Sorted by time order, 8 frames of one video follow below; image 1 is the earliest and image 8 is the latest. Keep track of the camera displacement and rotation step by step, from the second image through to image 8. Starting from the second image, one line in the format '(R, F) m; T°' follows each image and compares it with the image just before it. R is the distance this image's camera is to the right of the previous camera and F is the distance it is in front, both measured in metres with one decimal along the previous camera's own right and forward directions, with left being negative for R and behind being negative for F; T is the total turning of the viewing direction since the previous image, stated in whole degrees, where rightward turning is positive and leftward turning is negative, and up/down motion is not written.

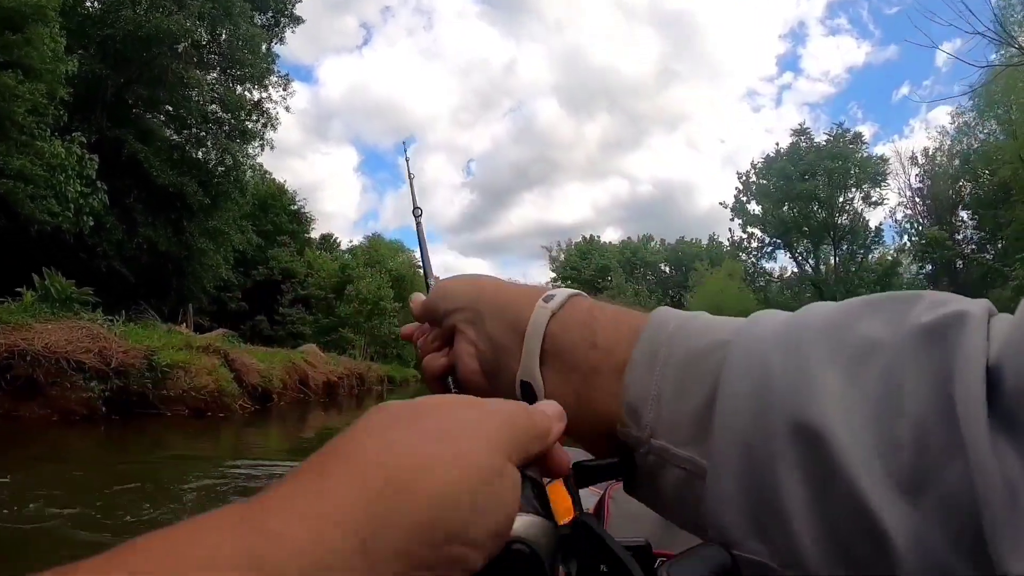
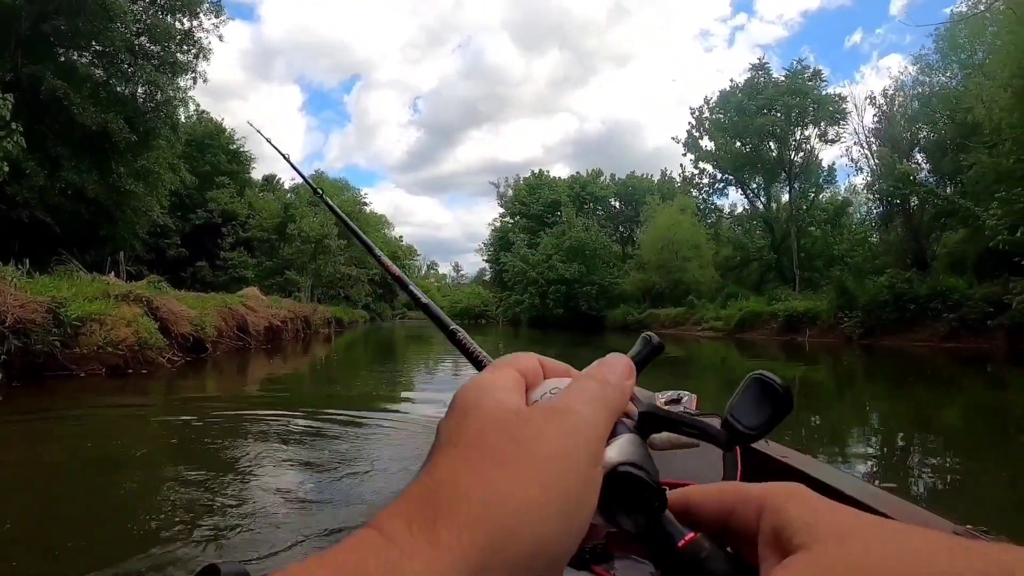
(-0.3, +0.4) m; +4°
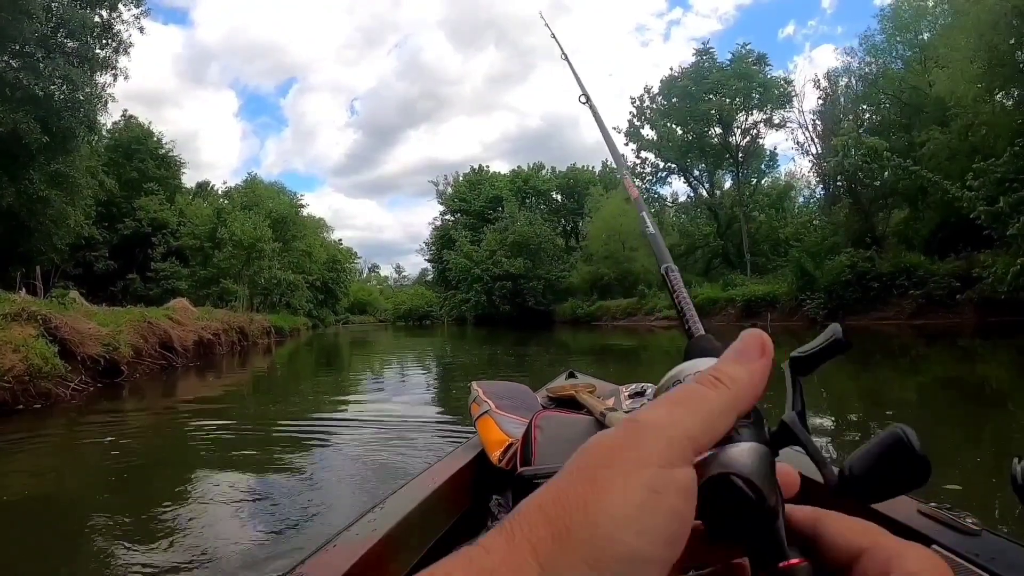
(-0.2, +0.6) m; +5°
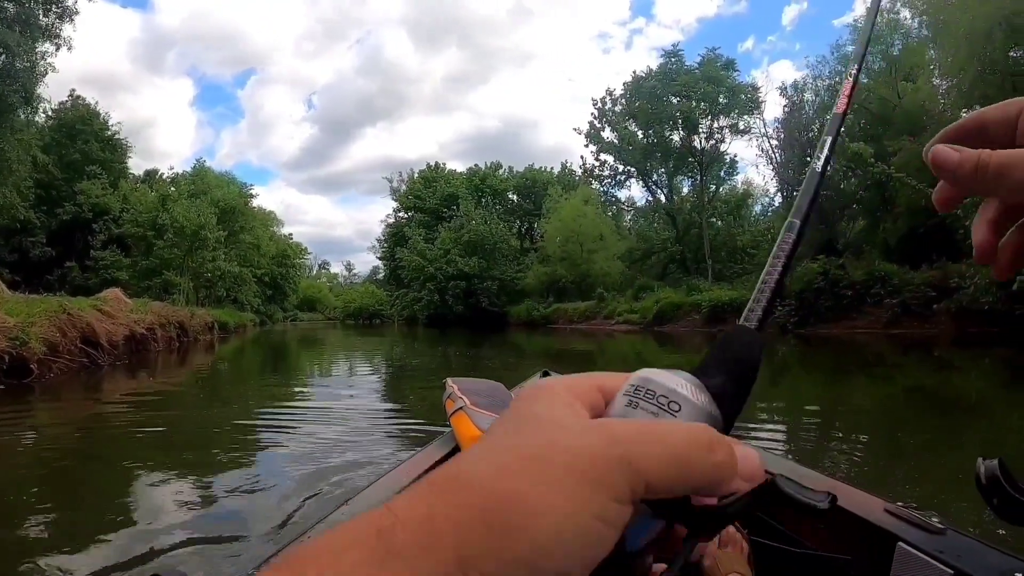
(-0.2, +0.5) m; +4°
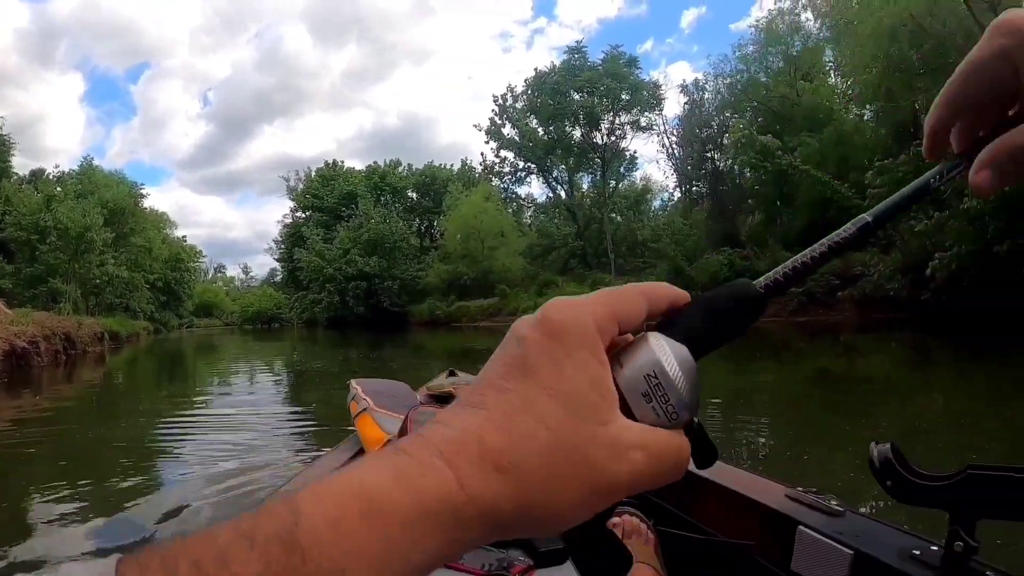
(-0.2, +0.2) m; +8°
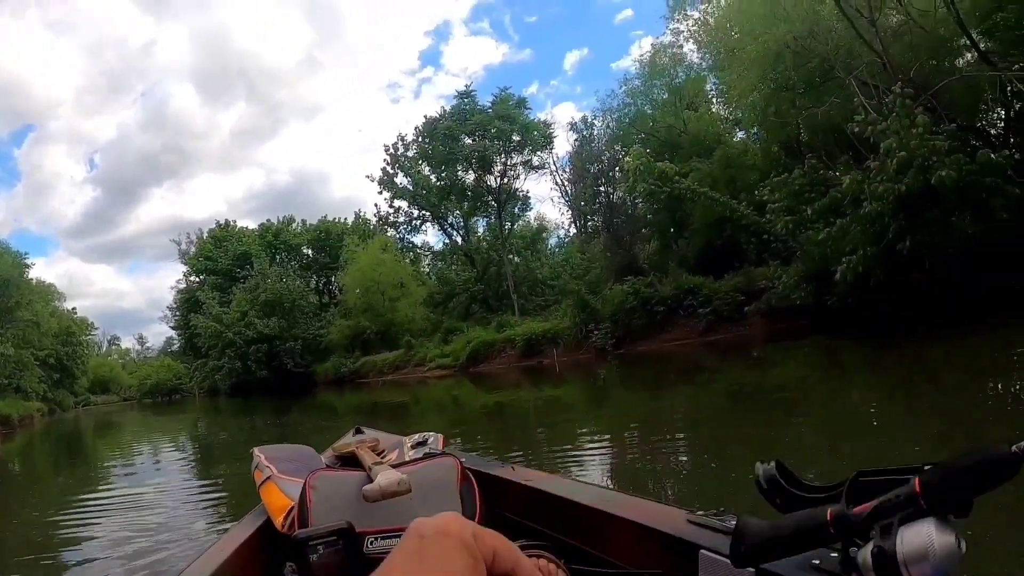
(-0.2, 0.0) m; +7°
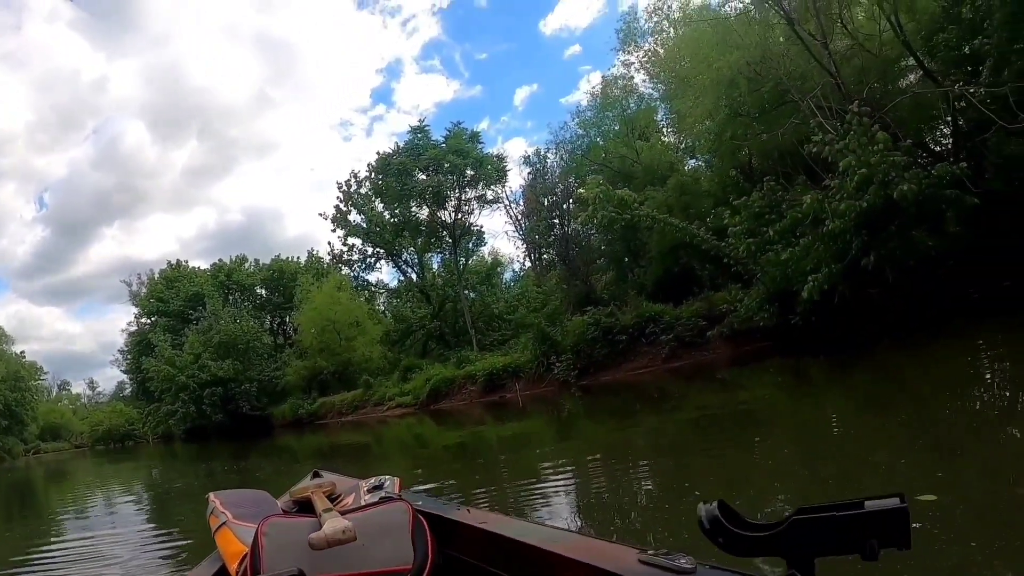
(-0.1, 0.0) m; +3°
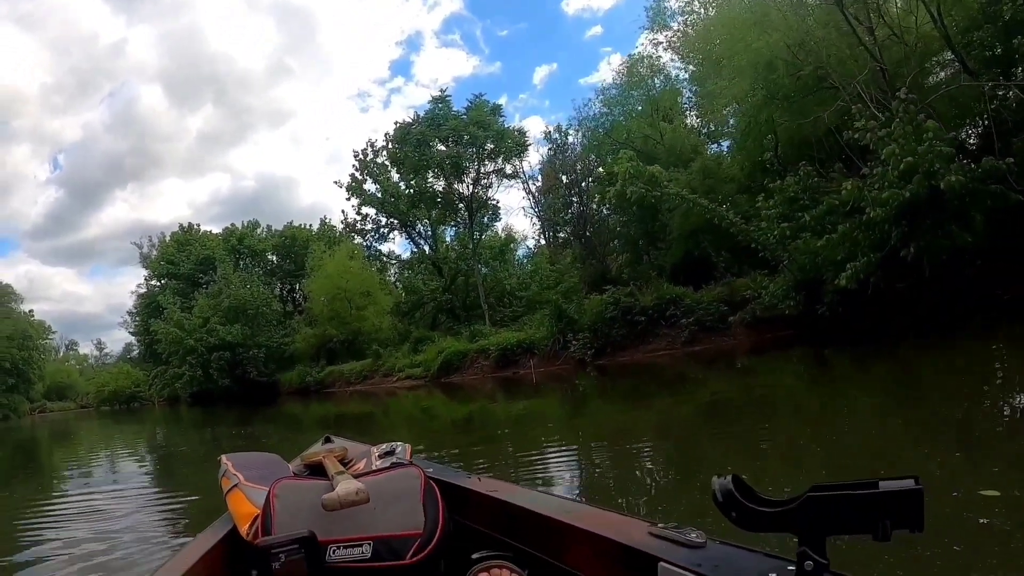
(-0.1, +0.1) m; -1°
